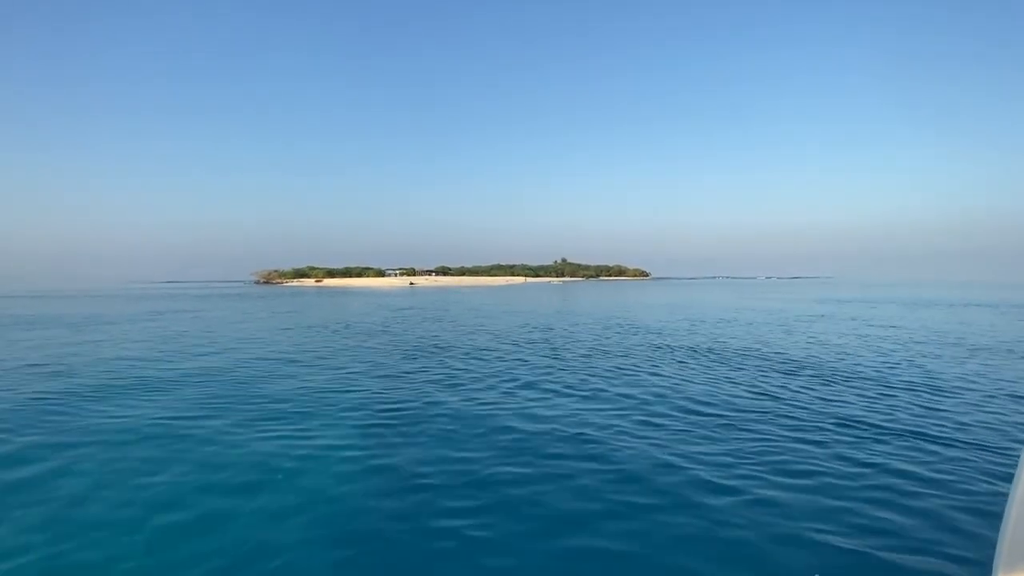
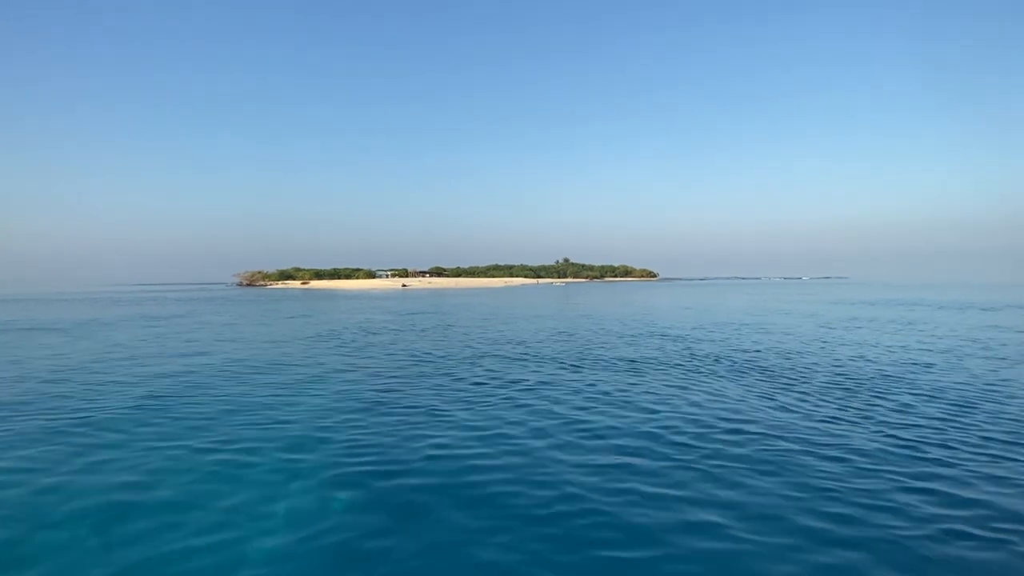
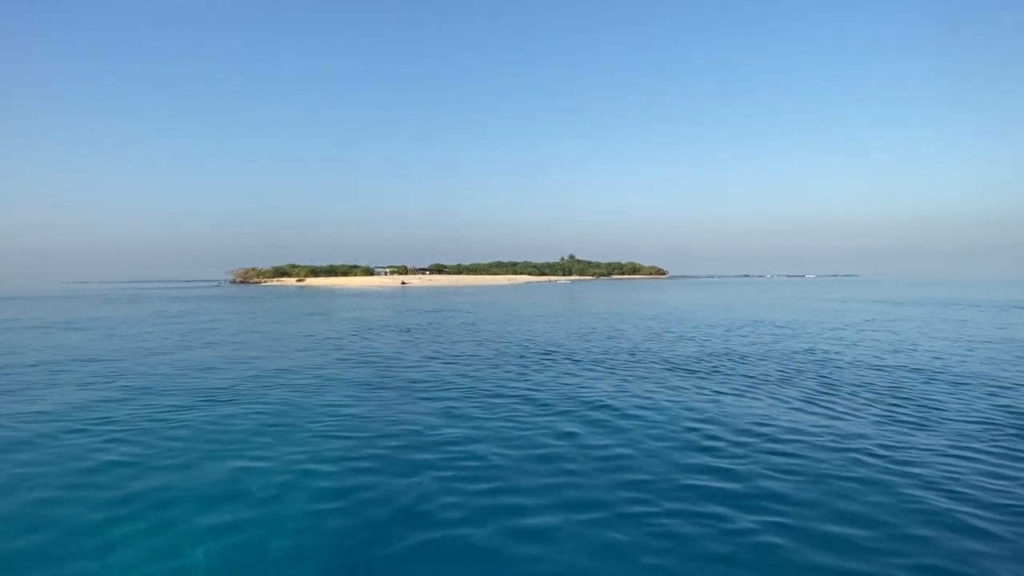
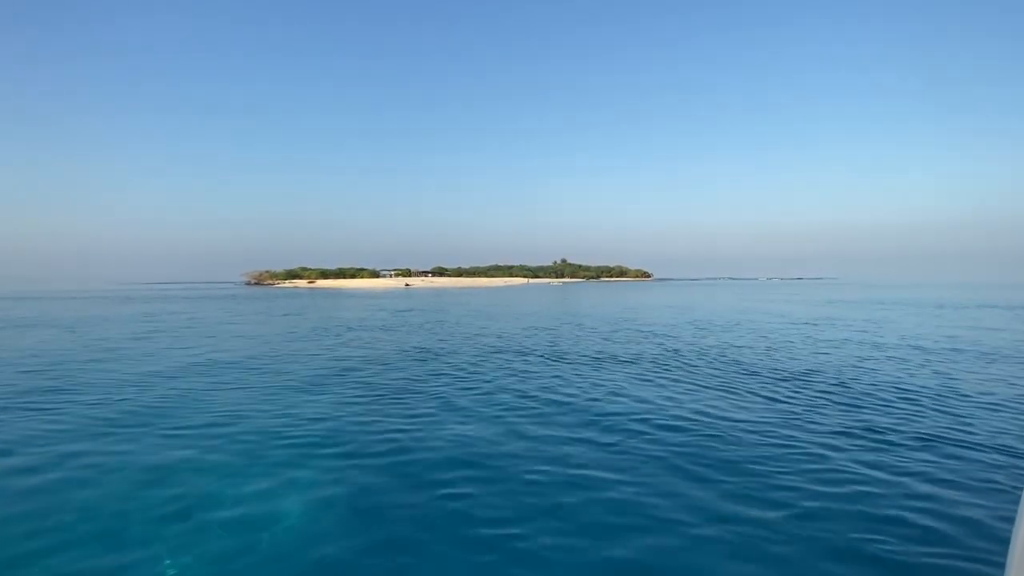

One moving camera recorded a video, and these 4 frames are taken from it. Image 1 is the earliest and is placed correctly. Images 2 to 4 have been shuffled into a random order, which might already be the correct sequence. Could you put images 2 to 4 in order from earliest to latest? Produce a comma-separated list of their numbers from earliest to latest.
4, 2, 3
